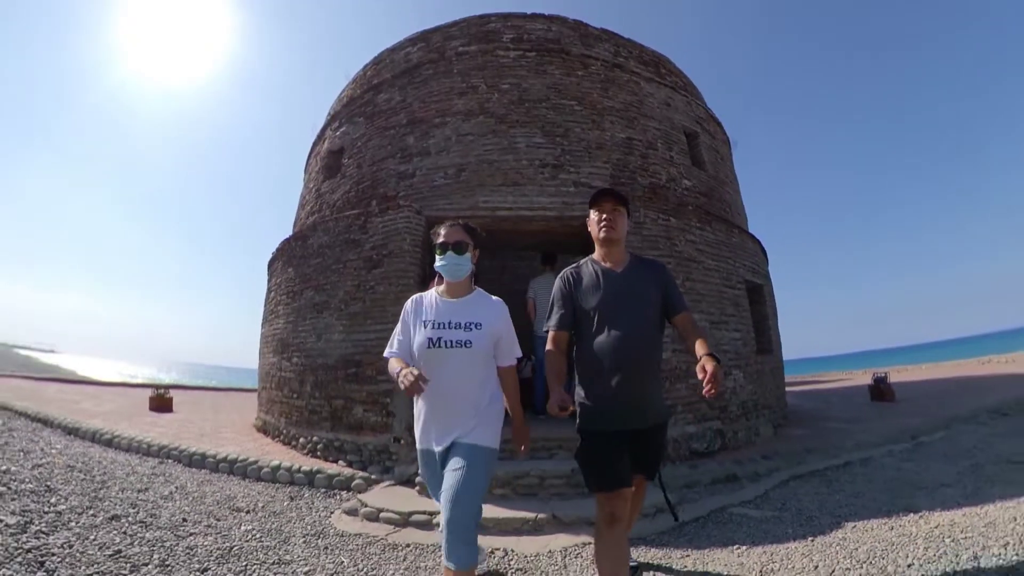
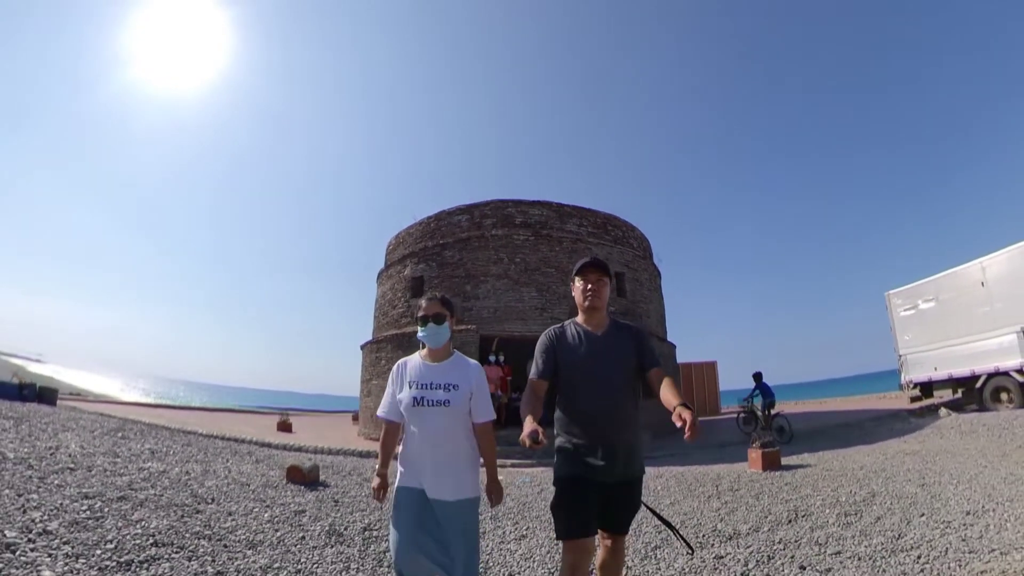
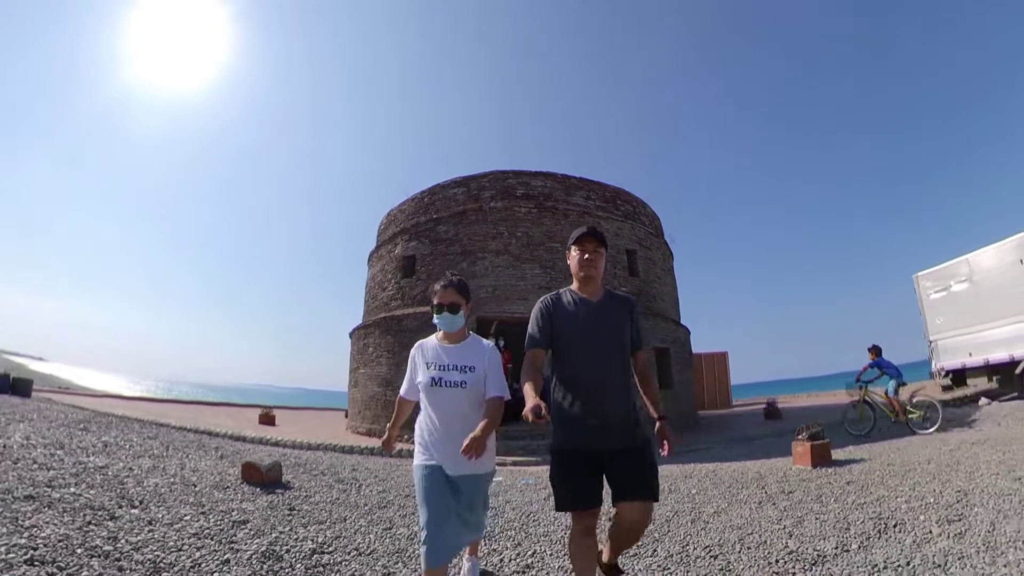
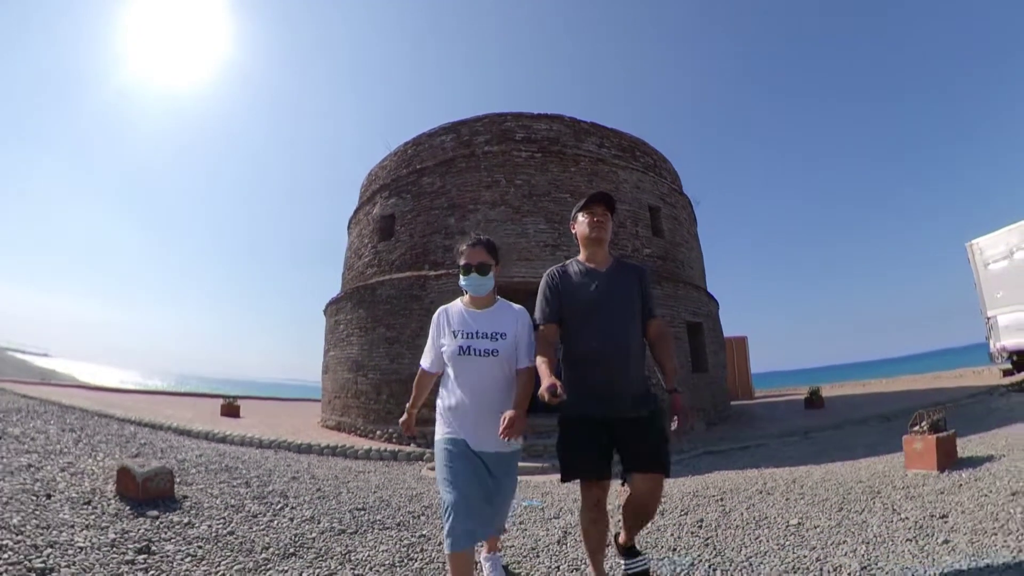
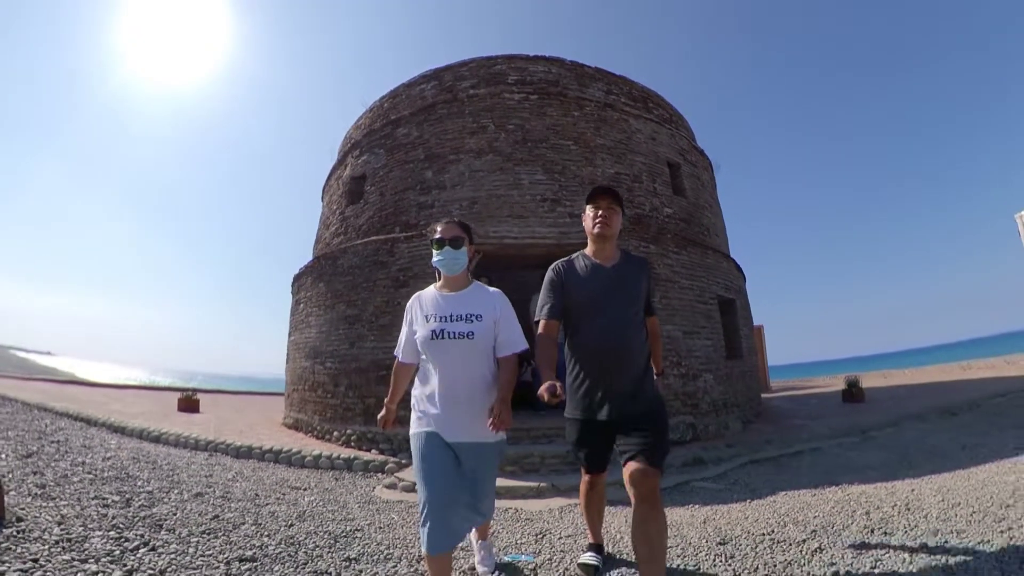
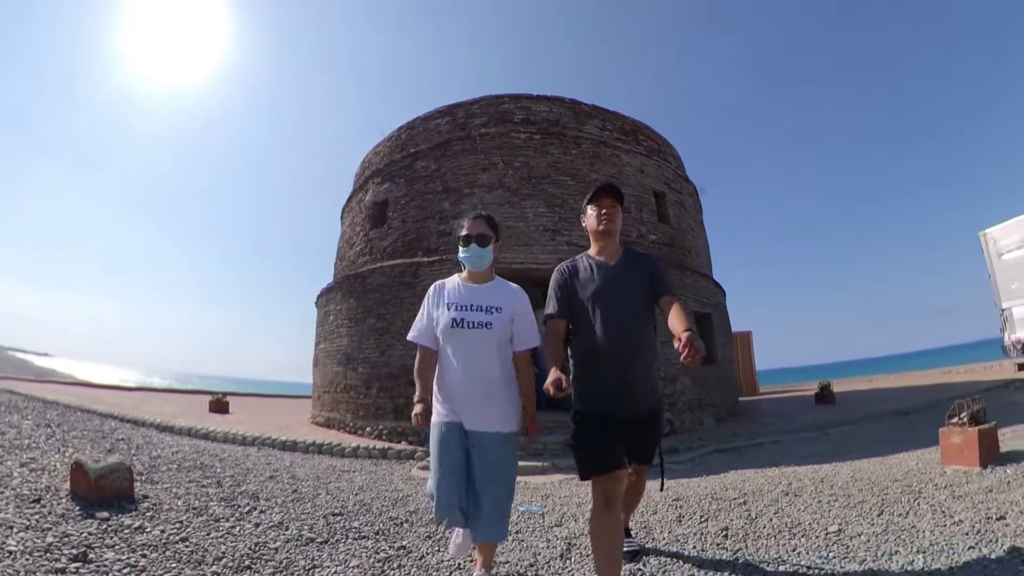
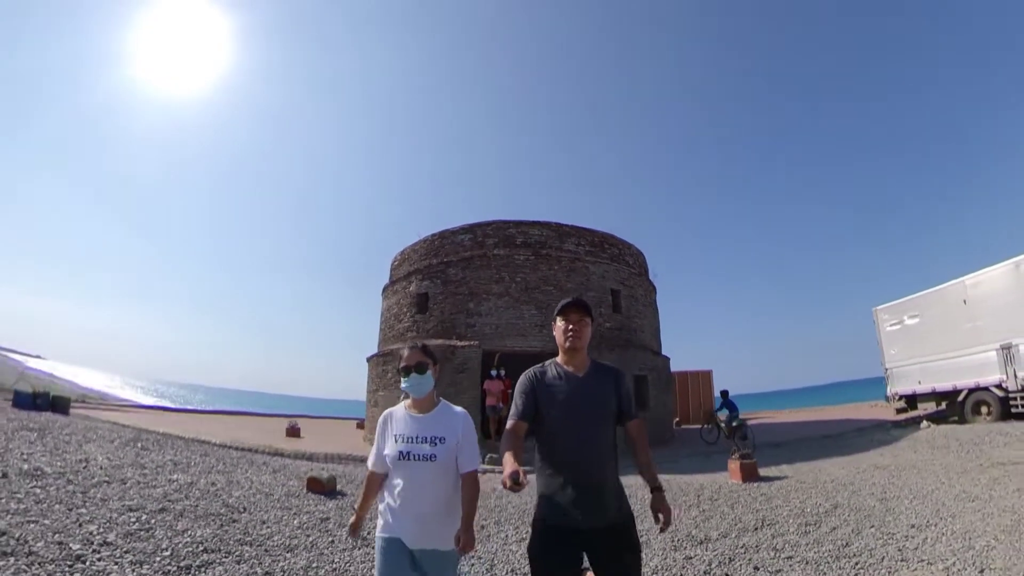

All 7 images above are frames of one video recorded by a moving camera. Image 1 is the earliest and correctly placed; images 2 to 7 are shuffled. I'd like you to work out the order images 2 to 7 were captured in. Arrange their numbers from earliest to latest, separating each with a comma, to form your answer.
5, 6, 4, 3, 2, 7
